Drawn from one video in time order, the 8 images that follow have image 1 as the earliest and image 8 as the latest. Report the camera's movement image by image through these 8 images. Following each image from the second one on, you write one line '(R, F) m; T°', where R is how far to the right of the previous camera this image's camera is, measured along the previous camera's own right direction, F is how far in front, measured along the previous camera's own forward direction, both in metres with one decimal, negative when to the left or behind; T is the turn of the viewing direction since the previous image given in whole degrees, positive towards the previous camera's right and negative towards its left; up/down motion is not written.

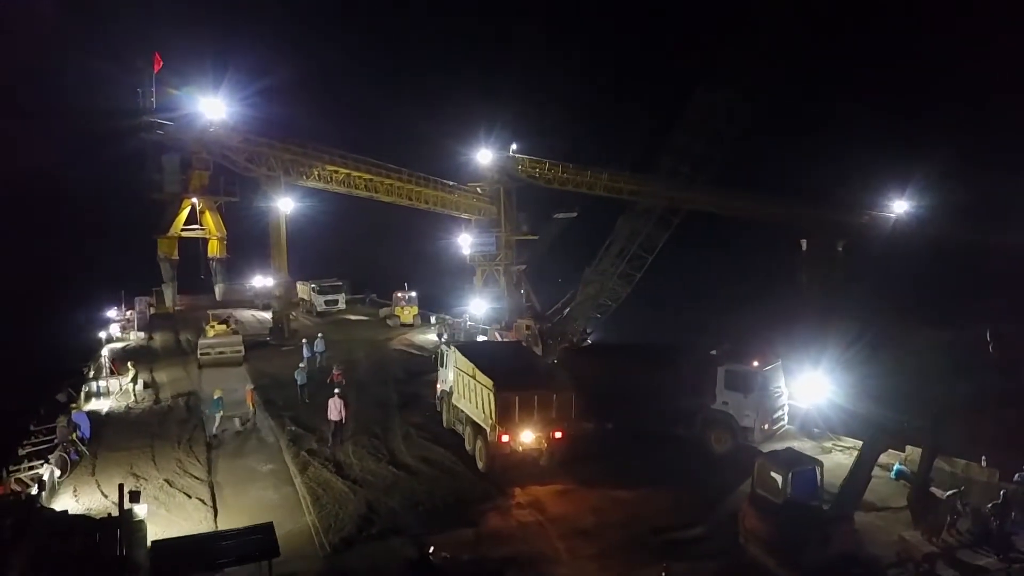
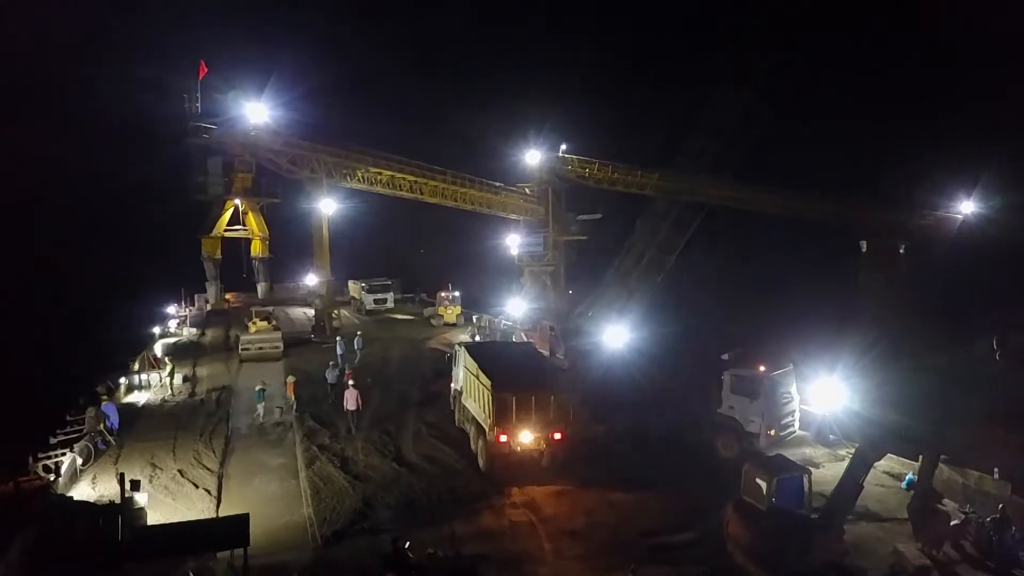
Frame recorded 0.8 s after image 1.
(+1.0, -0.1) m; -4°
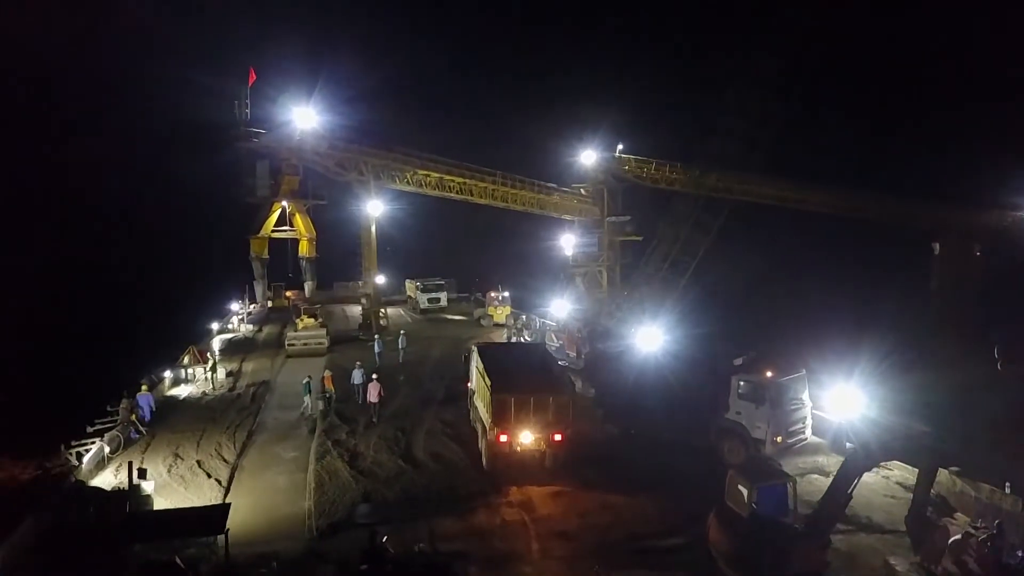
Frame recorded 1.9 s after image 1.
(+1.1, -0.1) m; -5°
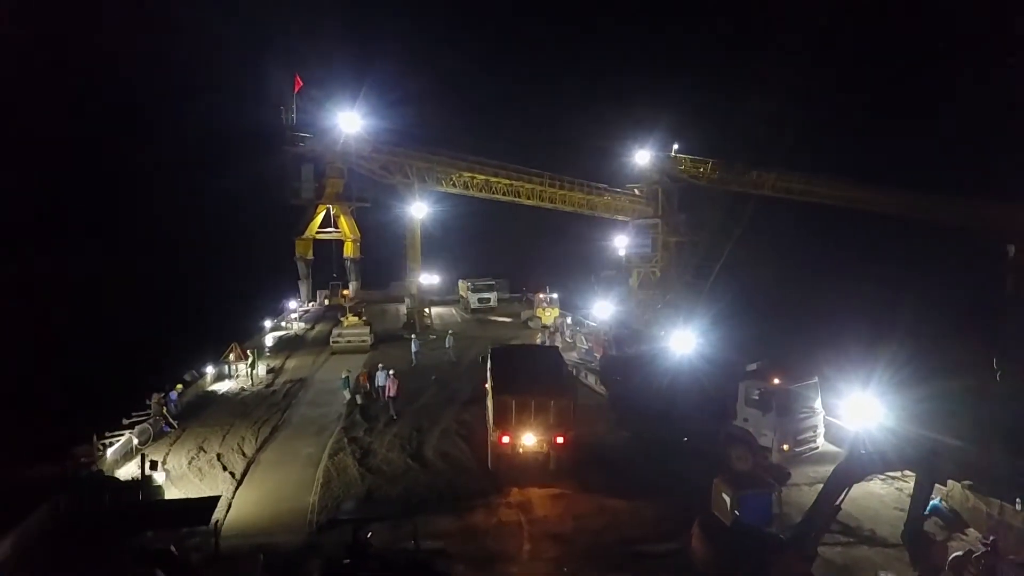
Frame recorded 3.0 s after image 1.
(+1.1, -0.1) m; -5°
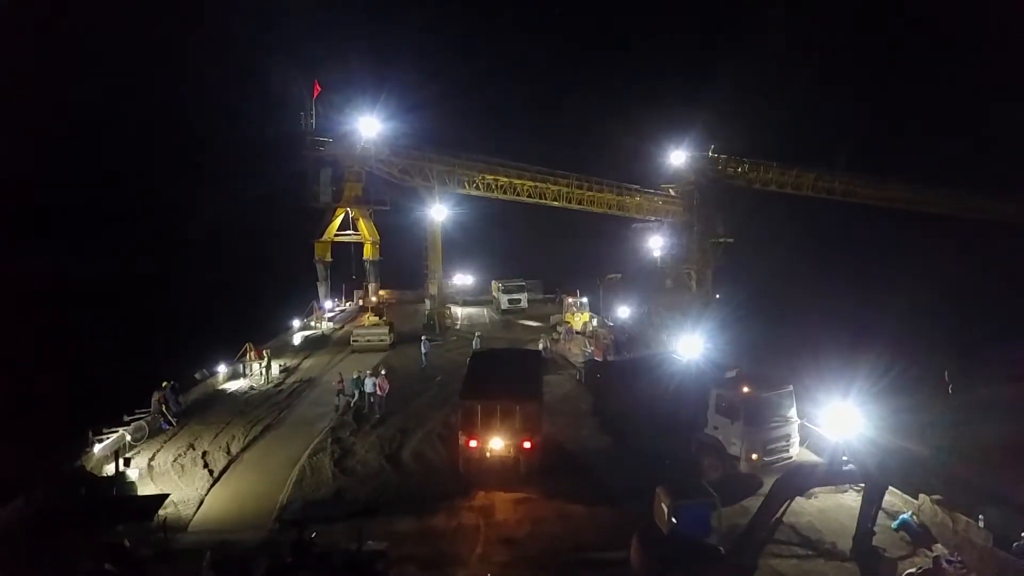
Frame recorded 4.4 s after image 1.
(+1.4, -0.1) m; -3°
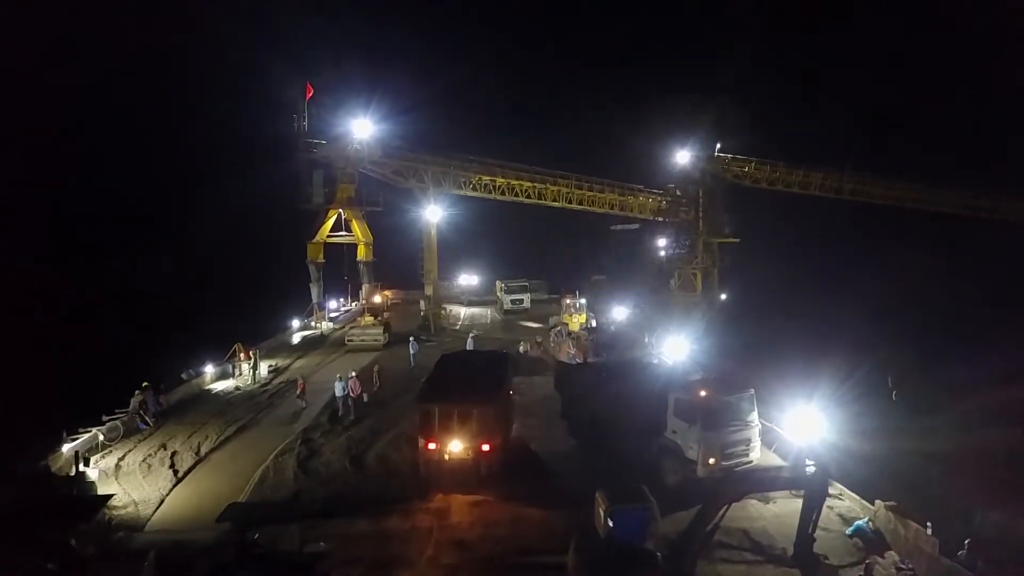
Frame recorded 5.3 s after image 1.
(+1.0, -0.1) m; -1°
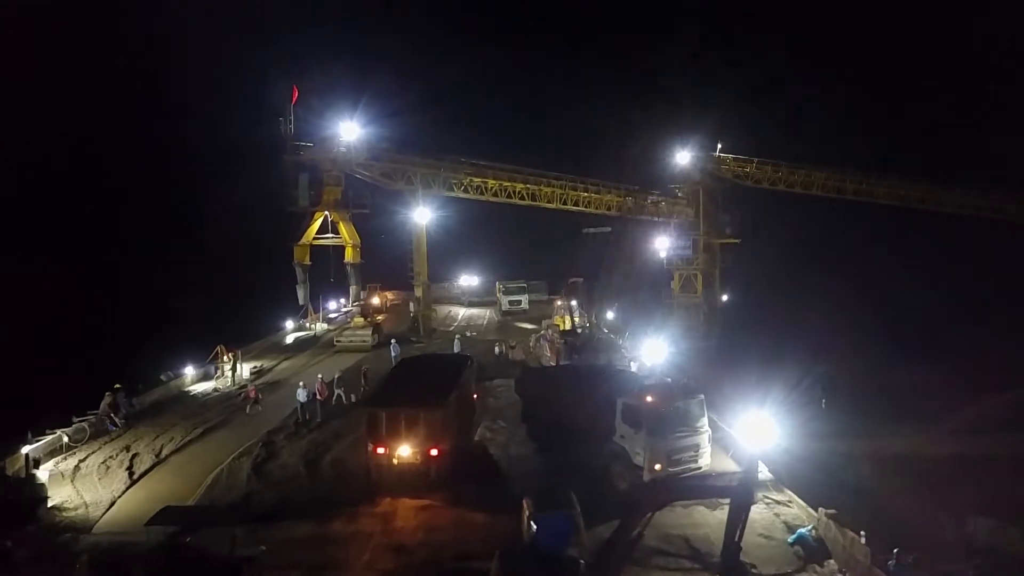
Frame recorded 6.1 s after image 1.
(+1.1, -0.1) m; 0°
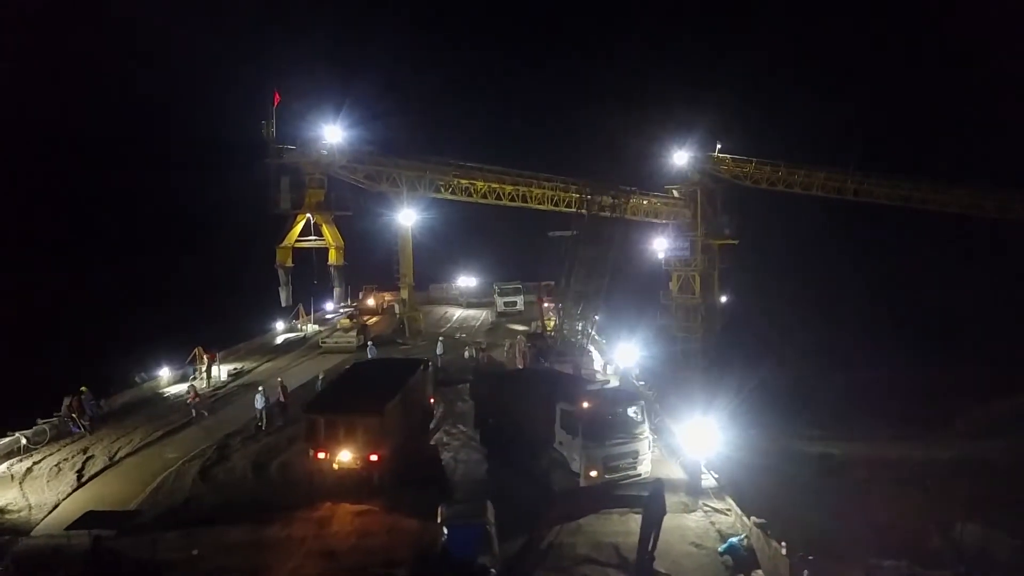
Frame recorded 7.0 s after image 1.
(+1.3, -0.1) m; 0°
